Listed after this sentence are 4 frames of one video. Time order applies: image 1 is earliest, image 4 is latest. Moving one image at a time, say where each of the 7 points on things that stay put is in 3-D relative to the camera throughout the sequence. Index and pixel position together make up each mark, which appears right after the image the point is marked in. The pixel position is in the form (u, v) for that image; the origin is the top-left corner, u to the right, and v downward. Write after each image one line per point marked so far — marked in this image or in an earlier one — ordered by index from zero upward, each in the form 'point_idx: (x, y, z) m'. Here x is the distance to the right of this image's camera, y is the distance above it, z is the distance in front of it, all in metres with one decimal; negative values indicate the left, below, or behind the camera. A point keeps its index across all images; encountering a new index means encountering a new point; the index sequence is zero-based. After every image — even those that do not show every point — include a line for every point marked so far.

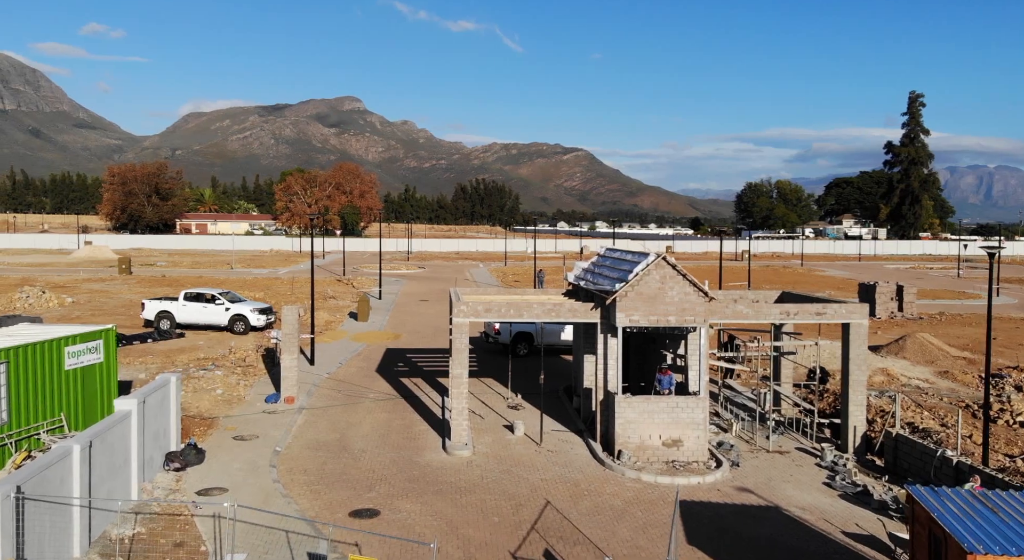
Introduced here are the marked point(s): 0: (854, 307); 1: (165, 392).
0: (+8.1, -0.6, +17.8) m
1: (-7.1, -2.3, +15.4) m
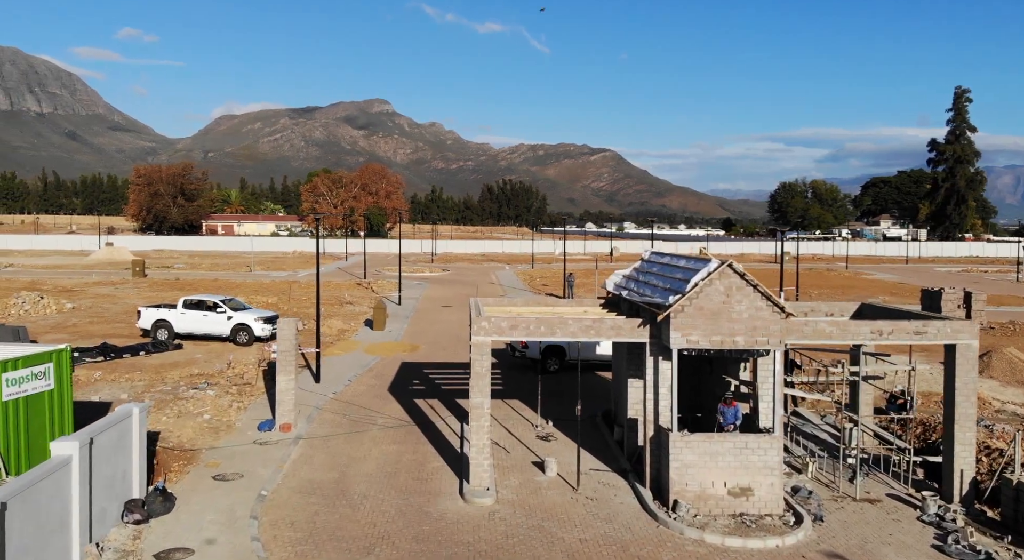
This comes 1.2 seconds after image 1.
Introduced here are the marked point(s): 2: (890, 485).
0: (+8.7, -0.9, +14.6) m
1: (-6.6, -2.5, +12.8) m
2: (+7.7, -4.2, +15.5) m
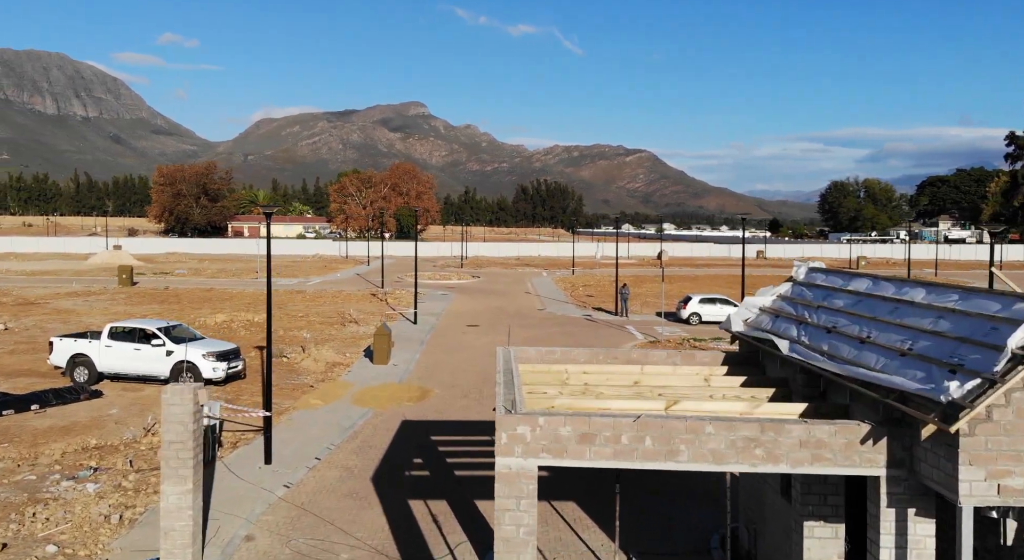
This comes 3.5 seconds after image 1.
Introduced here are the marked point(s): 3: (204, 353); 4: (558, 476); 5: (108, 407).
0: (+9.3, -1.4, +6.5) m
1: (-6.0, -3.0, +5.4) m
2: (+8.4, -4.7, +7.4) m
3: (-7.8, -1.8, +19.1) m
4: (+0.8, -3.5, +13.6) m
5: (-9.3, -2.9, +17.5) m
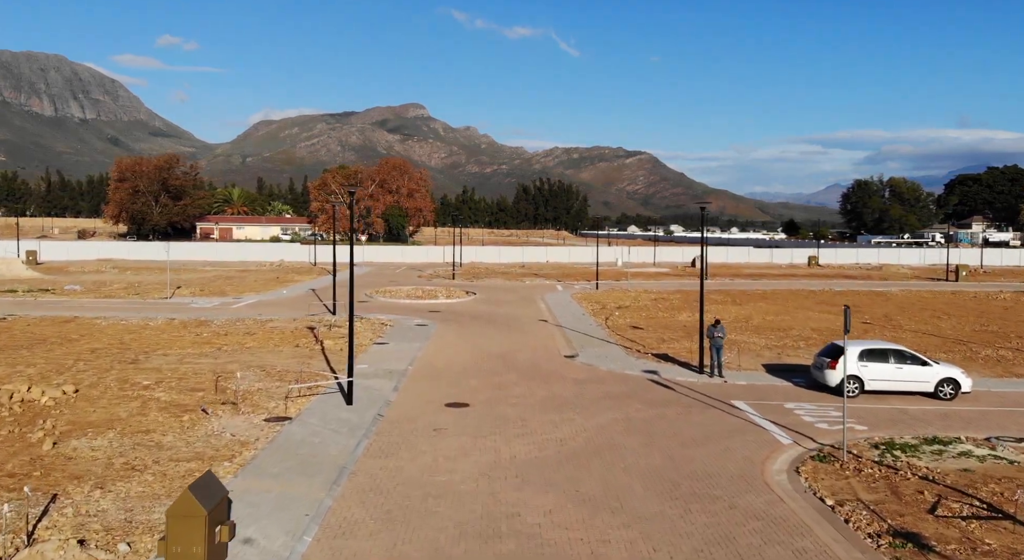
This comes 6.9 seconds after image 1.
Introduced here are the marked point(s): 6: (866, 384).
0: (+9.8, -2.3, -8.0) m
1: (-5.6, -3.8, -9.2) m
2: (+8.8, -5.6, -7.1) m
3: (-7.4, -2.8, +4.6) m
4: (+1.2, -4.4, -0.9) m
5: (-8.9, -3.8, +3.0) m
6: (+8.8, -2.6, +18.8) m
